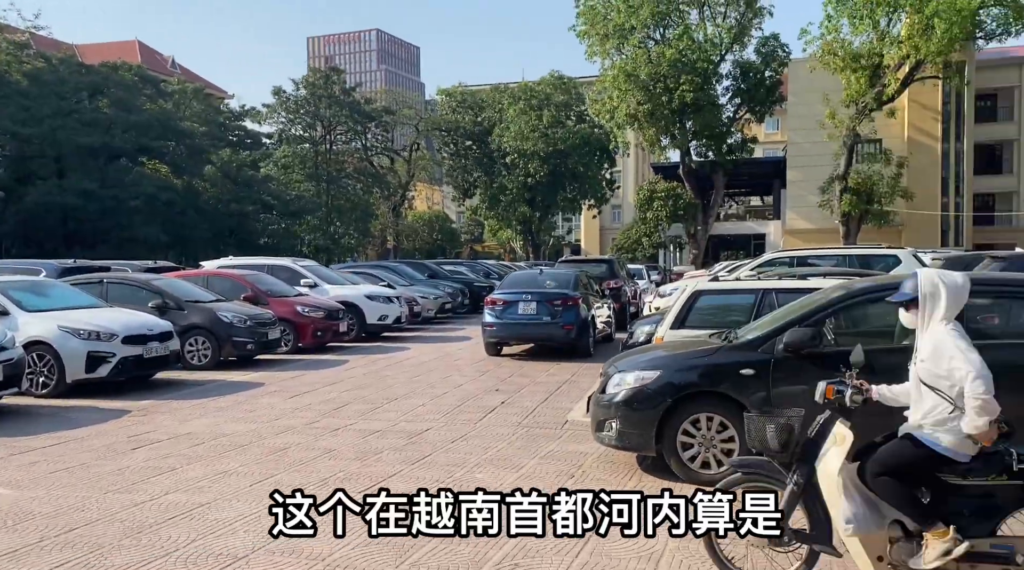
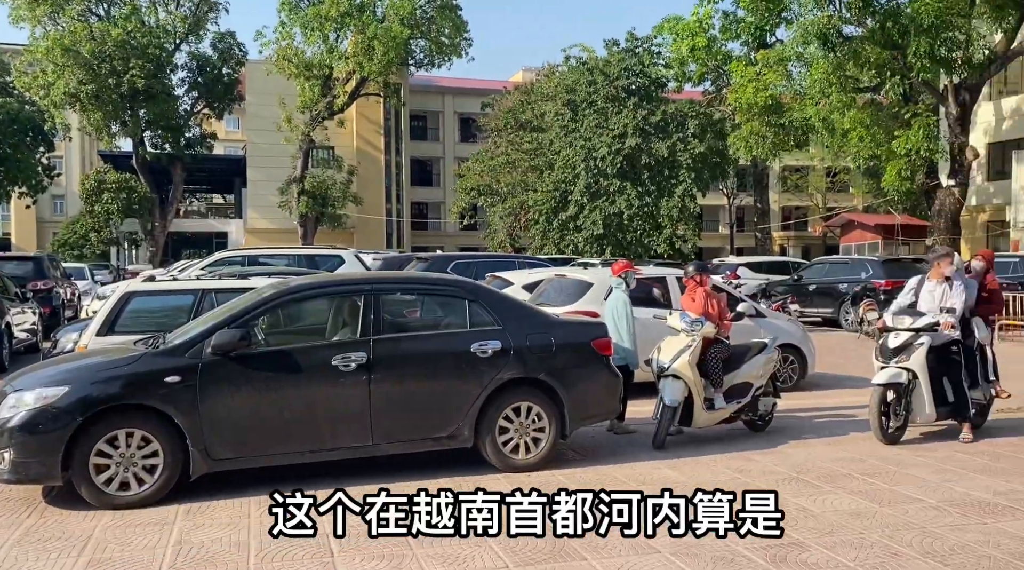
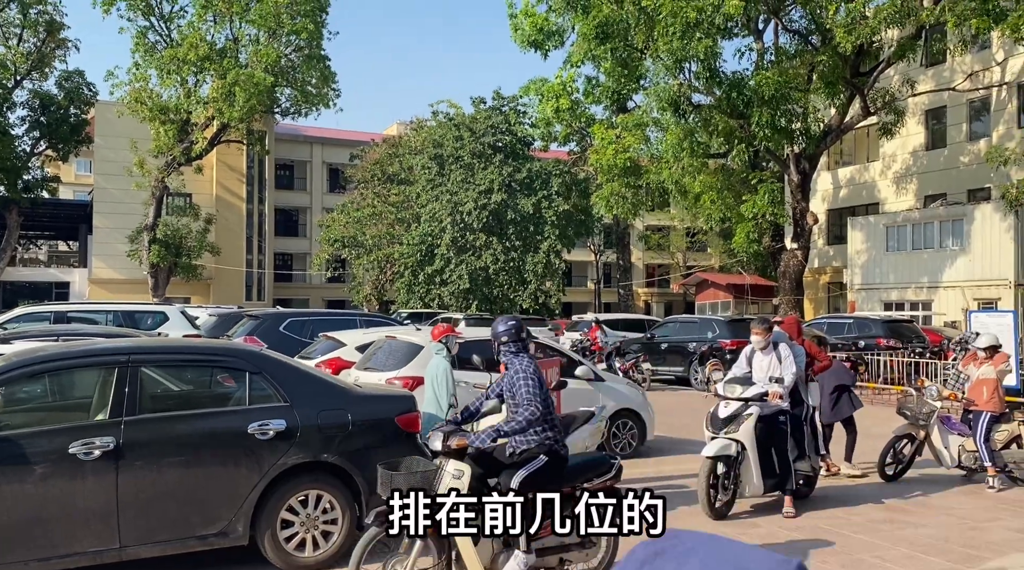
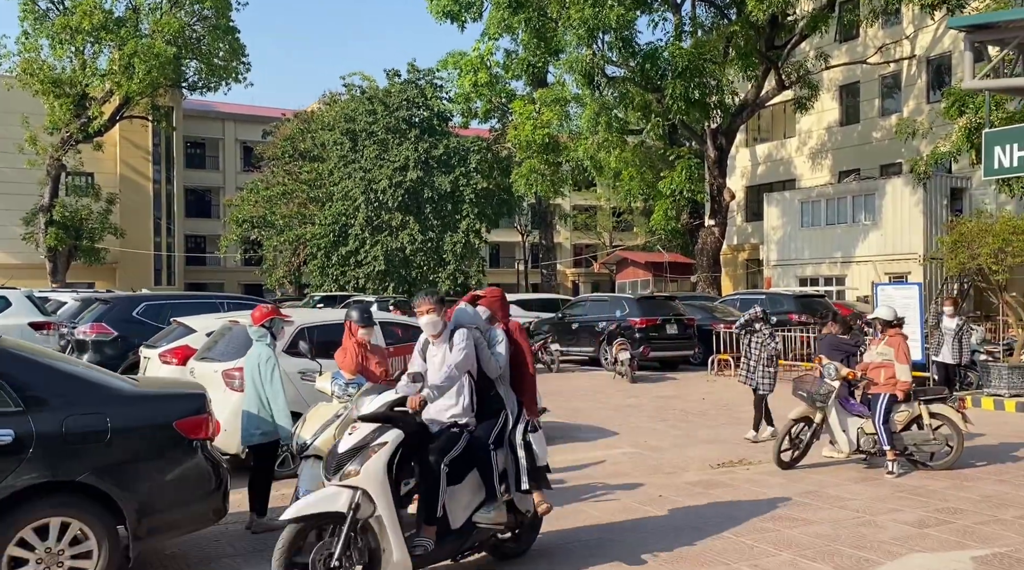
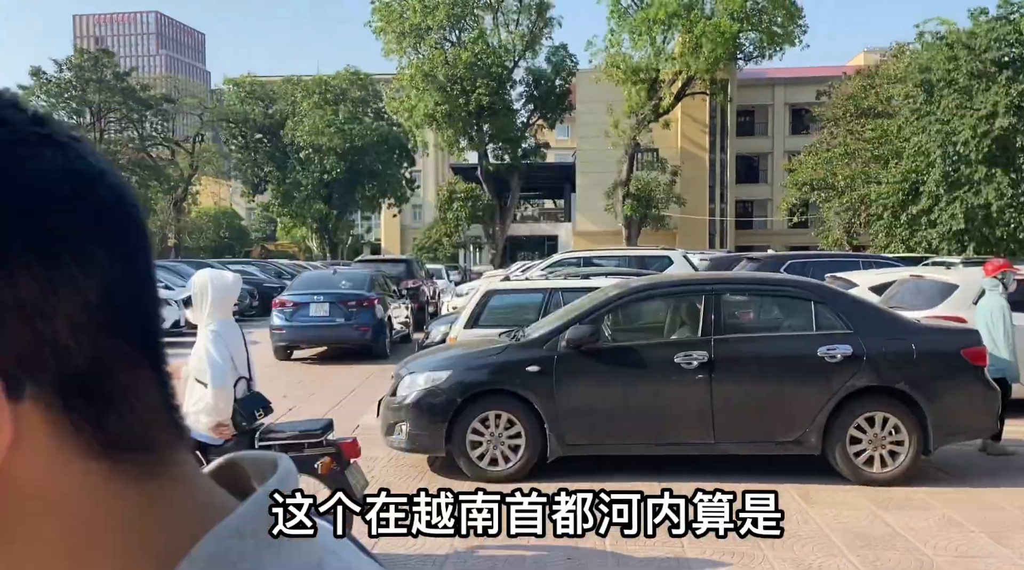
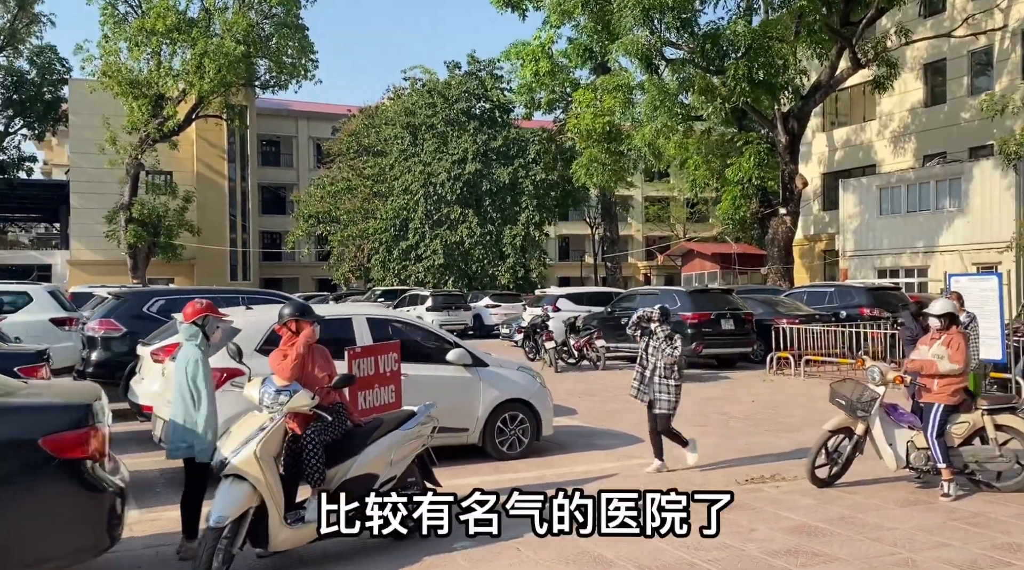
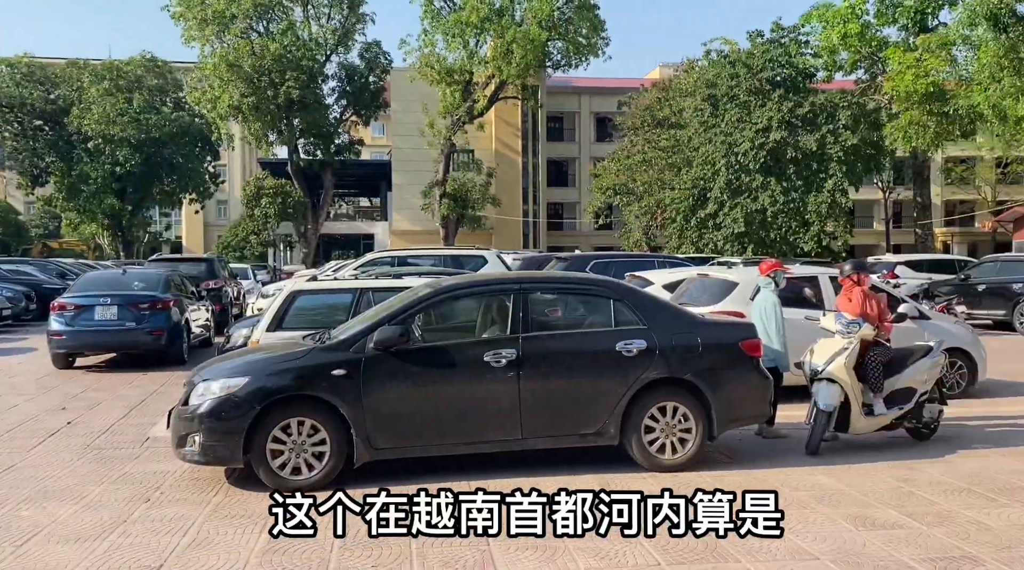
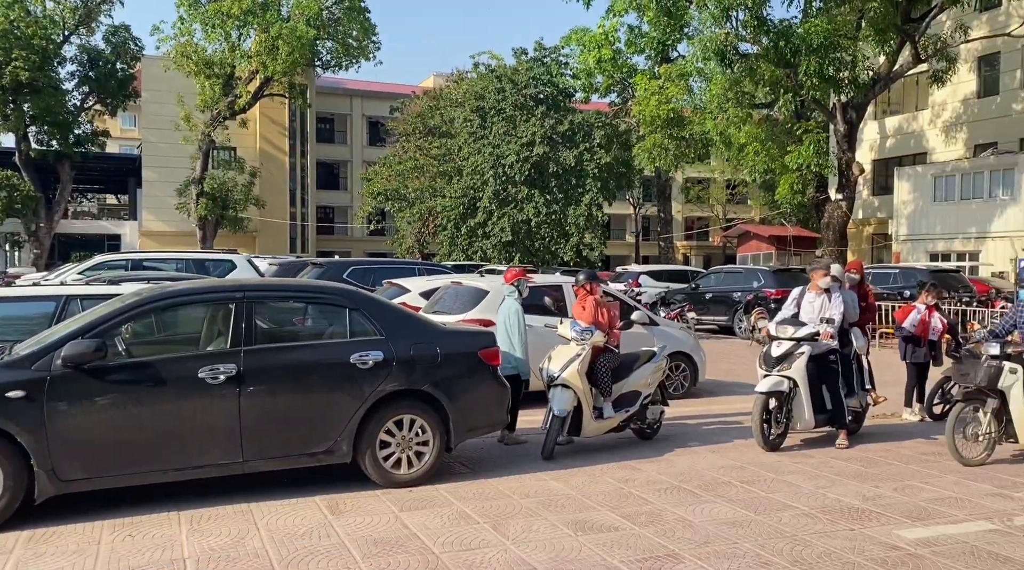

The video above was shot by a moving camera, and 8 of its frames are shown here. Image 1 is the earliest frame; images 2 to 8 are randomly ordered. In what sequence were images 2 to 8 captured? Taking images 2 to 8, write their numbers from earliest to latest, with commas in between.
5, 7, 2, 8, 3, 4, 6
